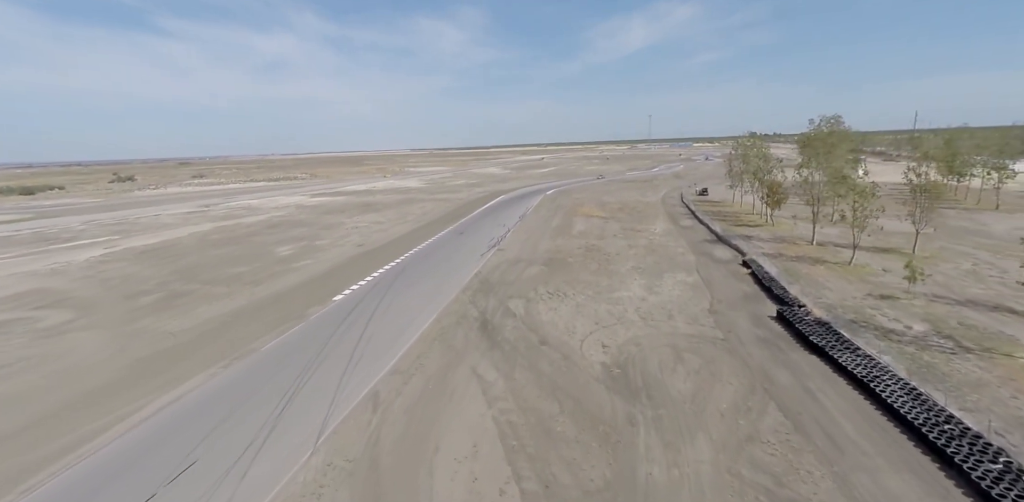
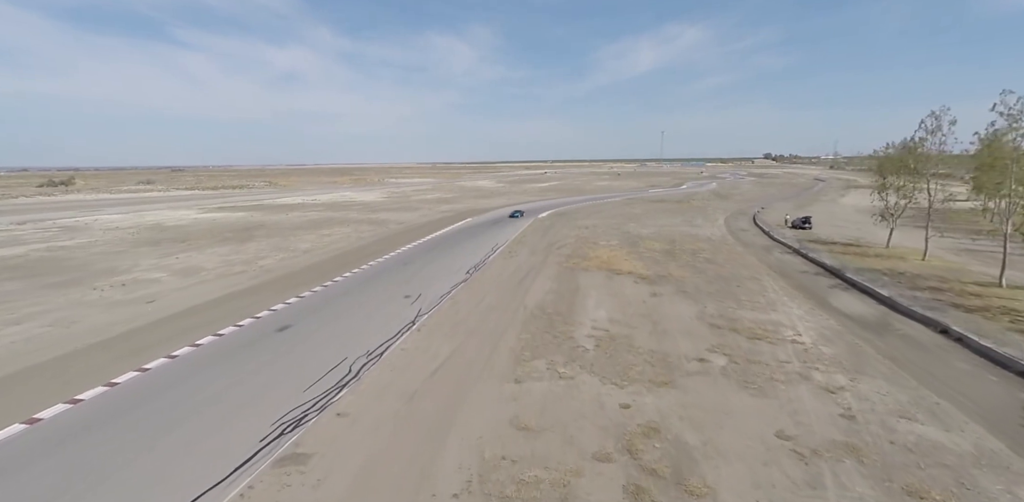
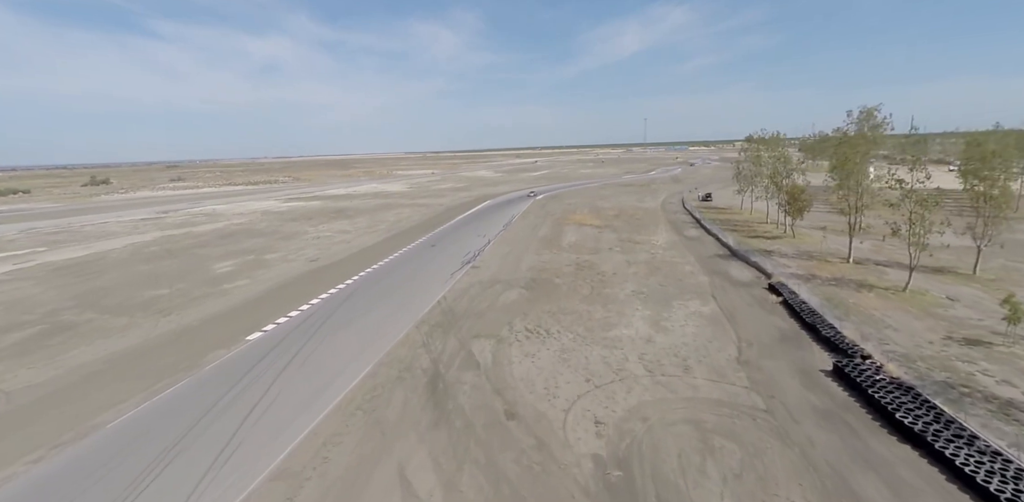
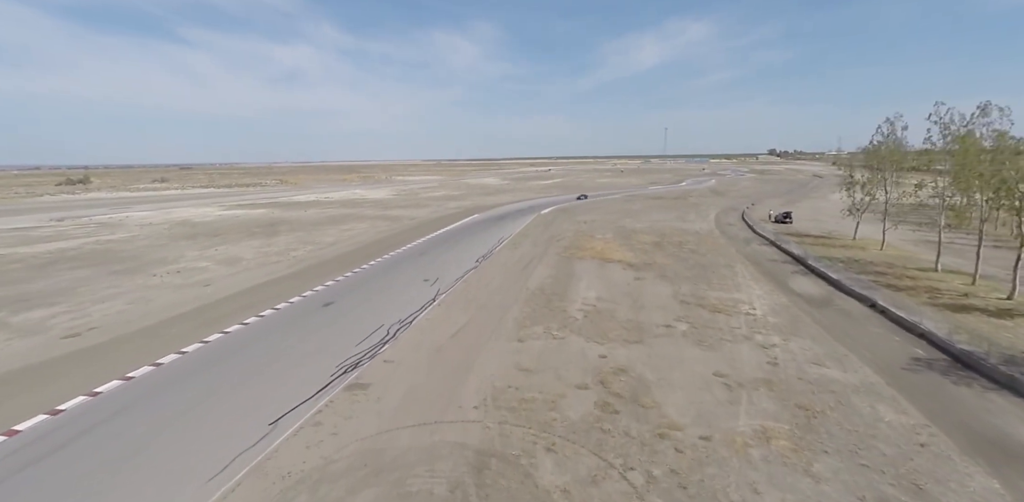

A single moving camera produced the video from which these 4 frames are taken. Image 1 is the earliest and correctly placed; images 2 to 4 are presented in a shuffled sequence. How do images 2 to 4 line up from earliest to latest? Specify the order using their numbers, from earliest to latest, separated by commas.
3, 4, 2
